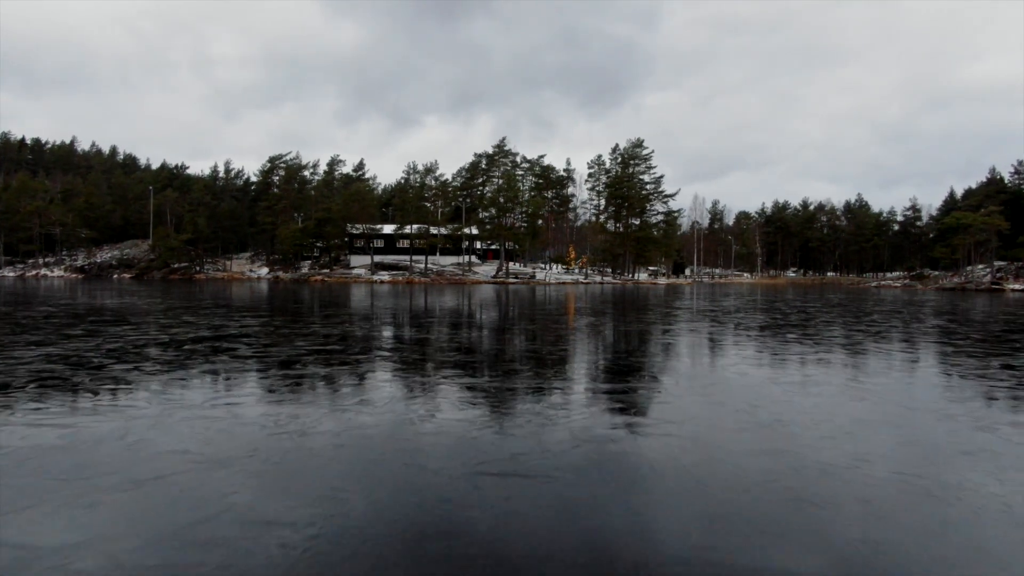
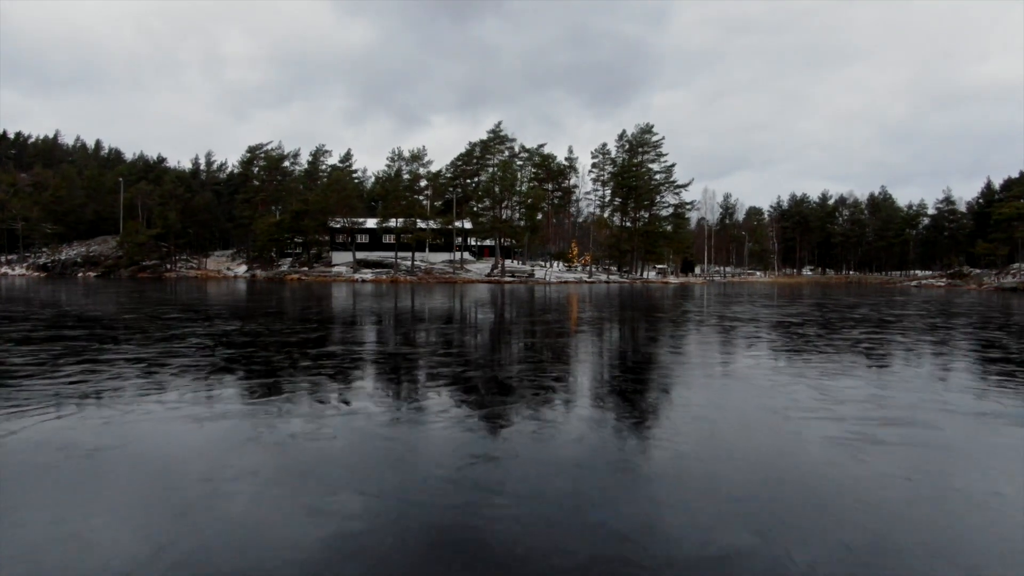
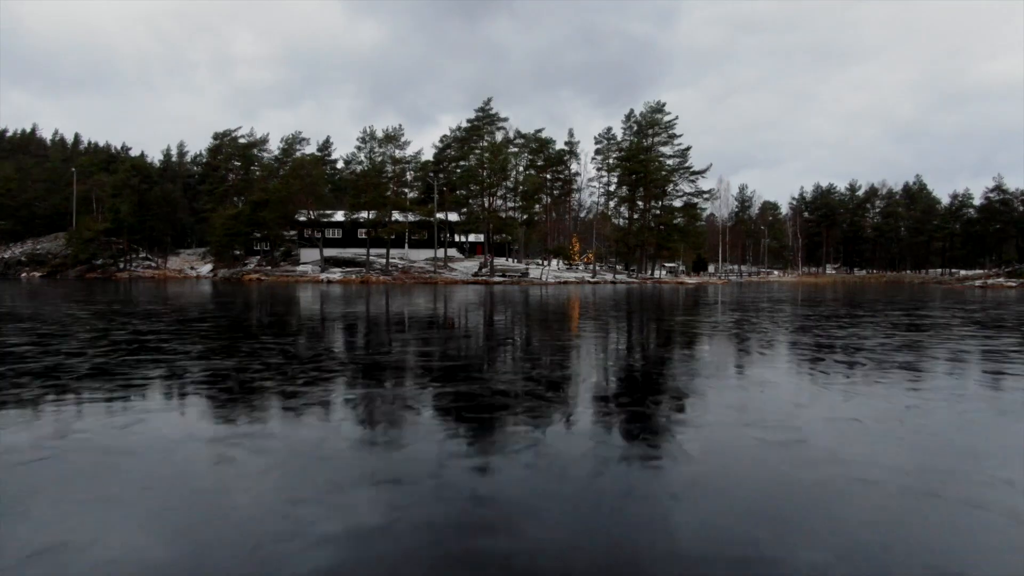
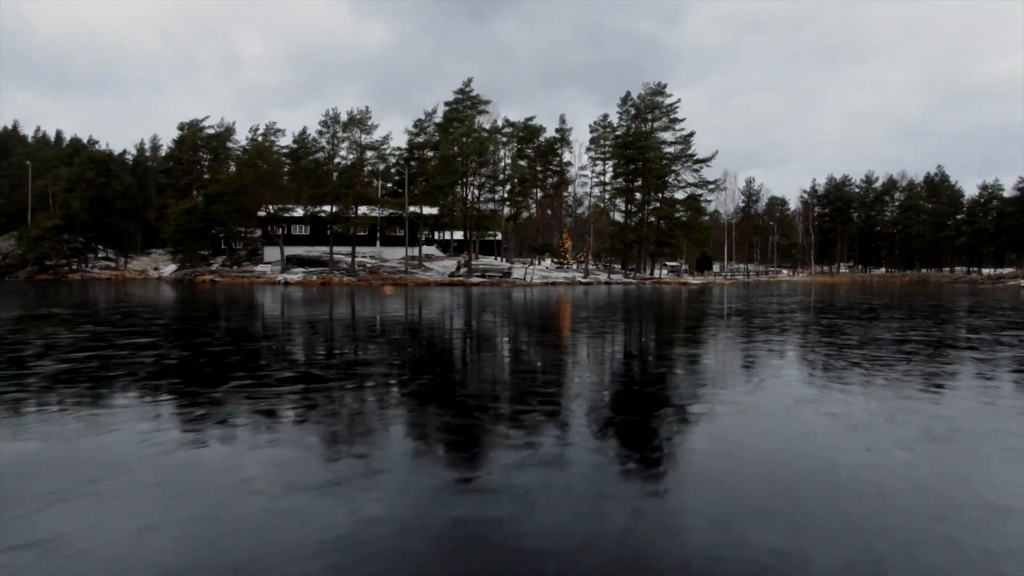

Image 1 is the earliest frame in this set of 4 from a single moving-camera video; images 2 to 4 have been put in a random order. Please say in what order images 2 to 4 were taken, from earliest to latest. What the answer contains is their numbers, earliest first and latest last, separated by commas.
2, 3, 4
